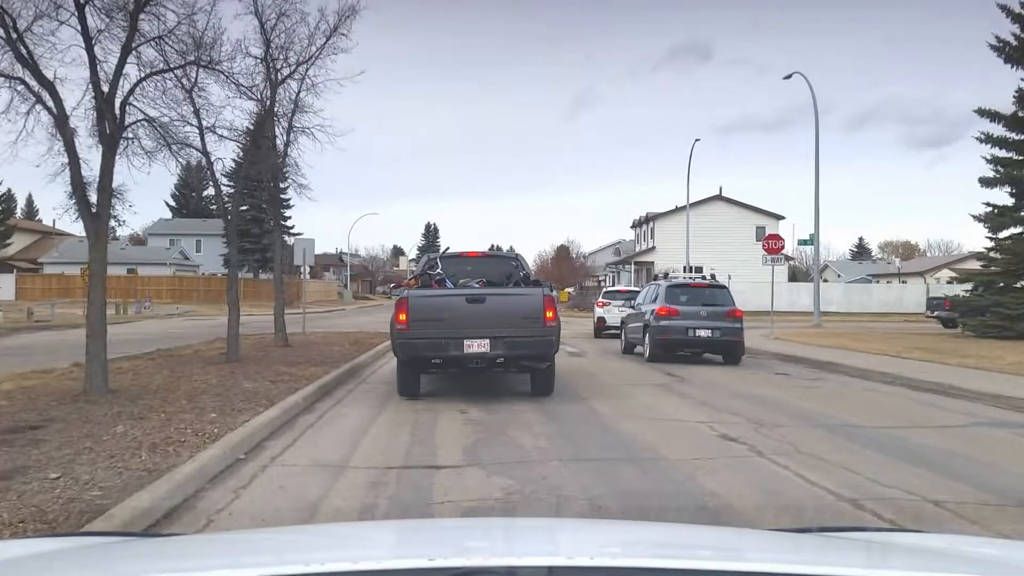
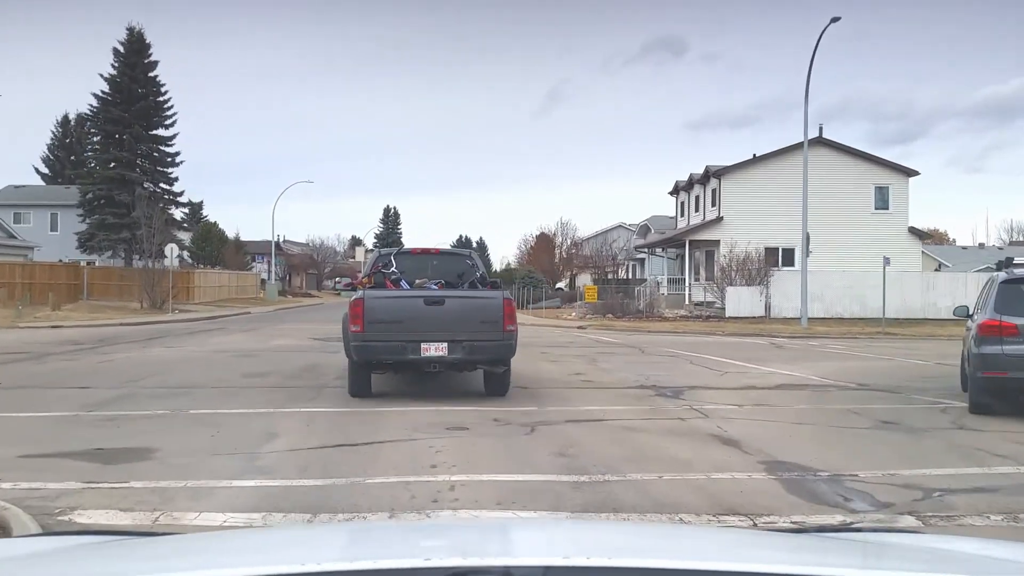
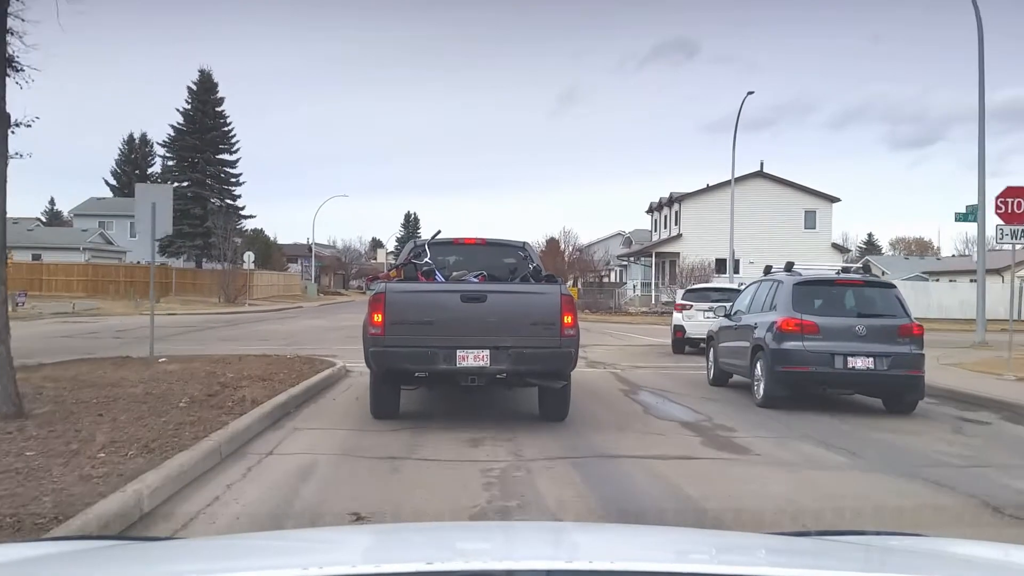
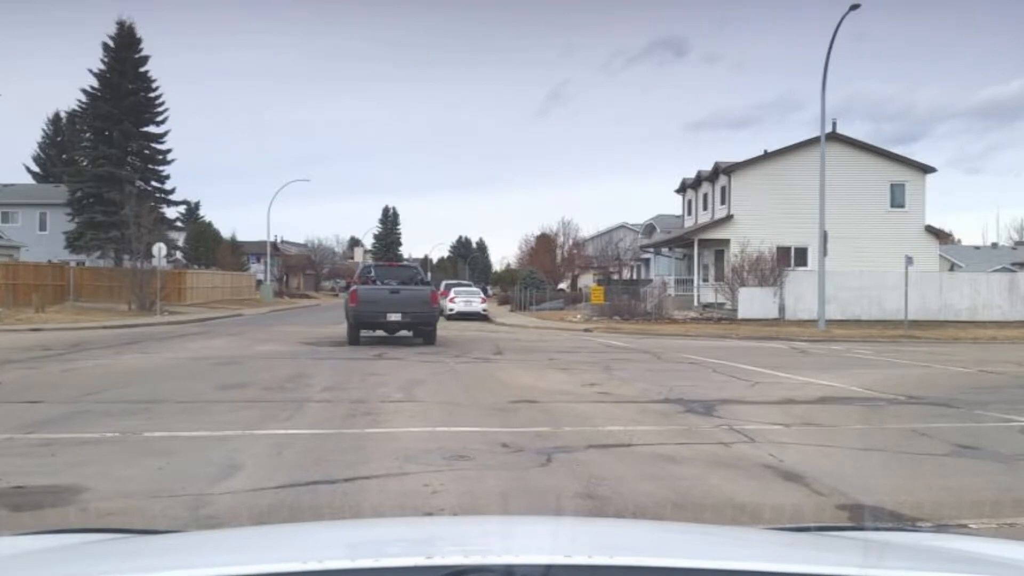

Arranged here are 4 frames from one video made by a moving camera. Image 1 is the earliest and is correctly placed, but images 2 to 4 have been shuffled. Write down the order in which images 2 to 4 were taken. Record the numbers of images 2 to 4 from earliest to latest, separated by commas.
3, 2, 4
